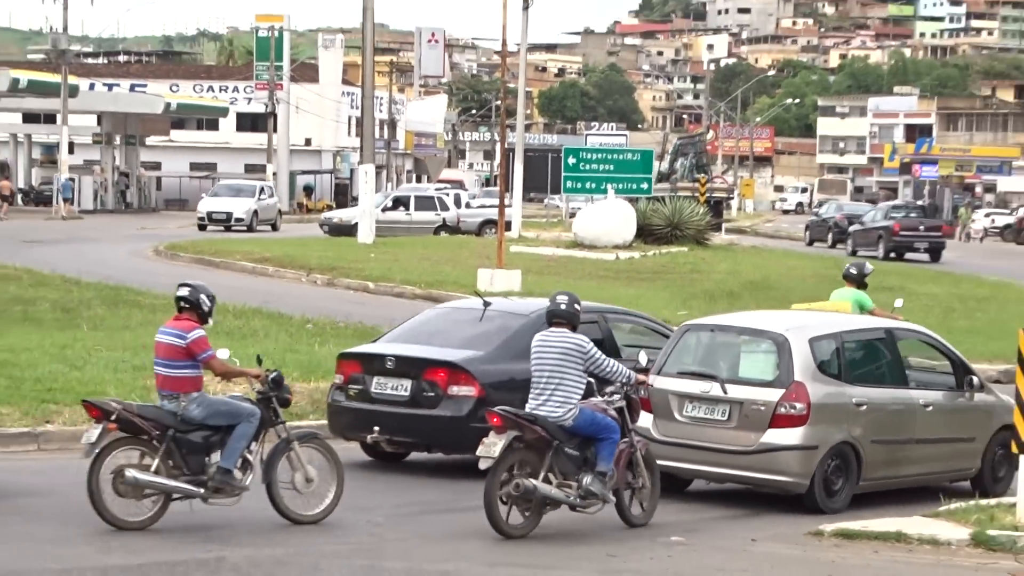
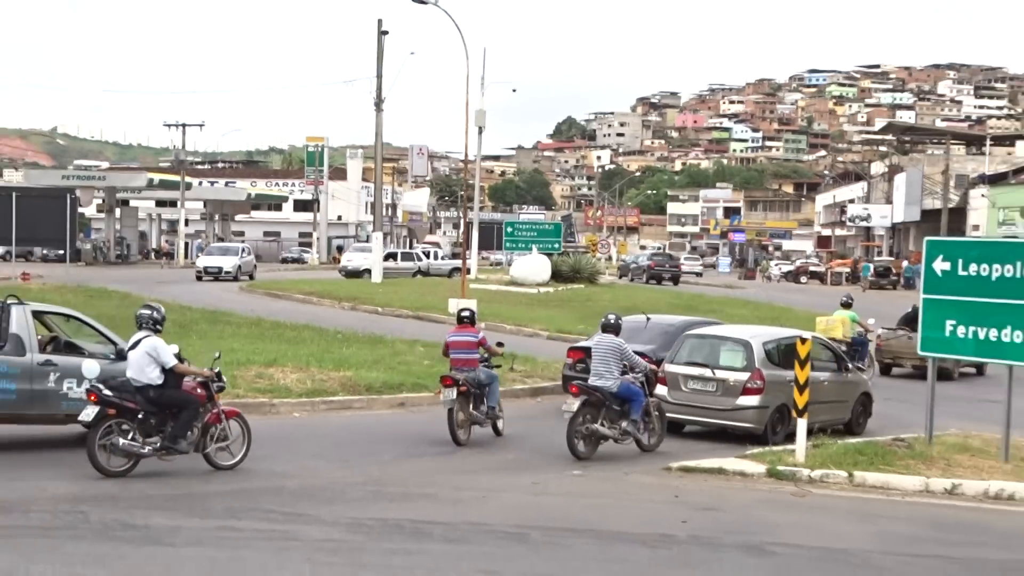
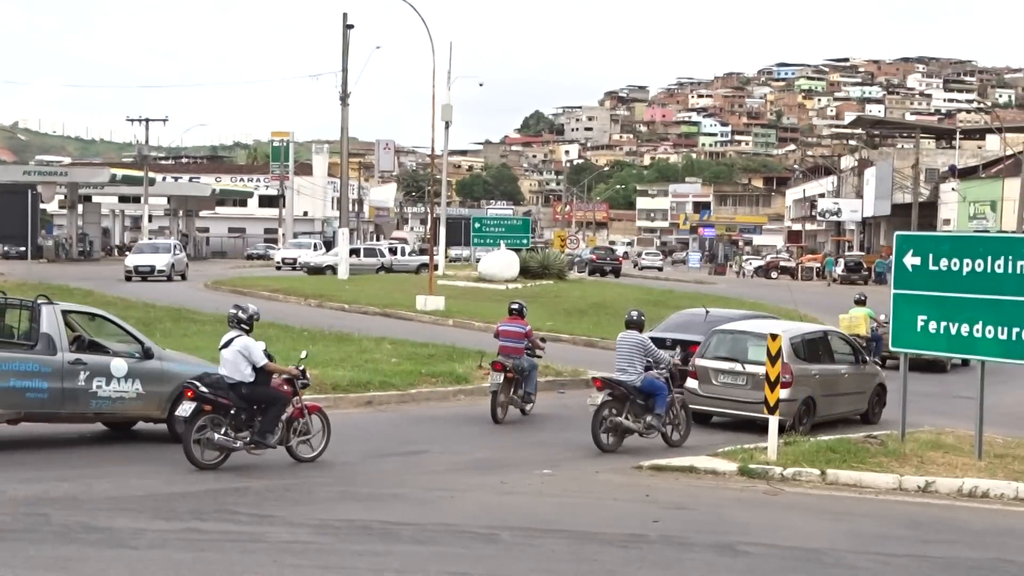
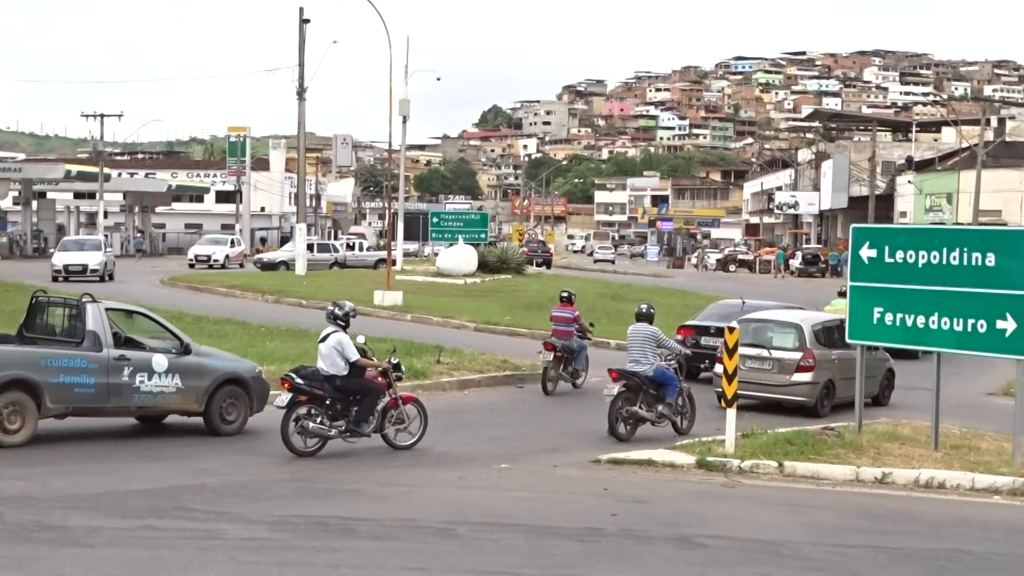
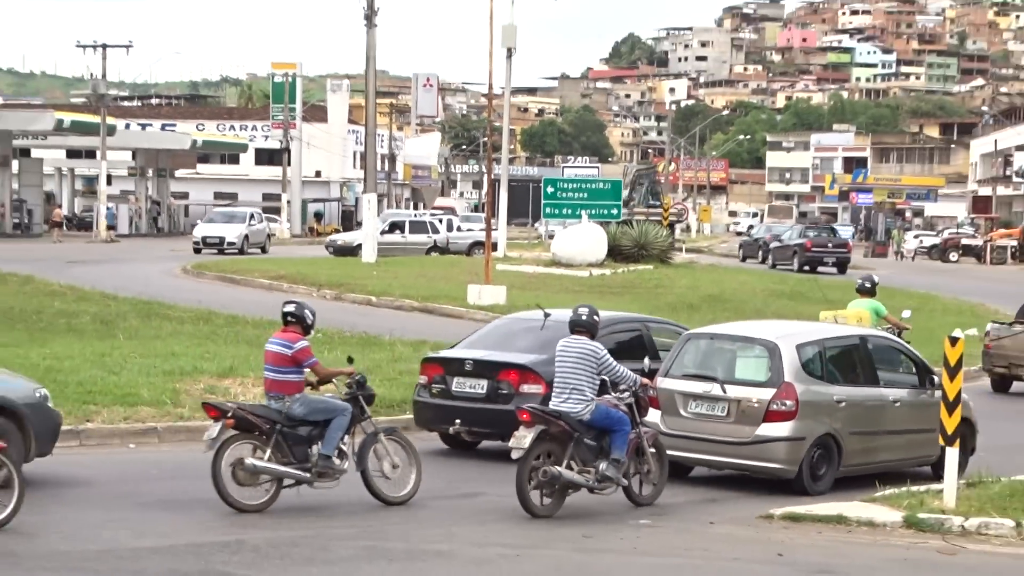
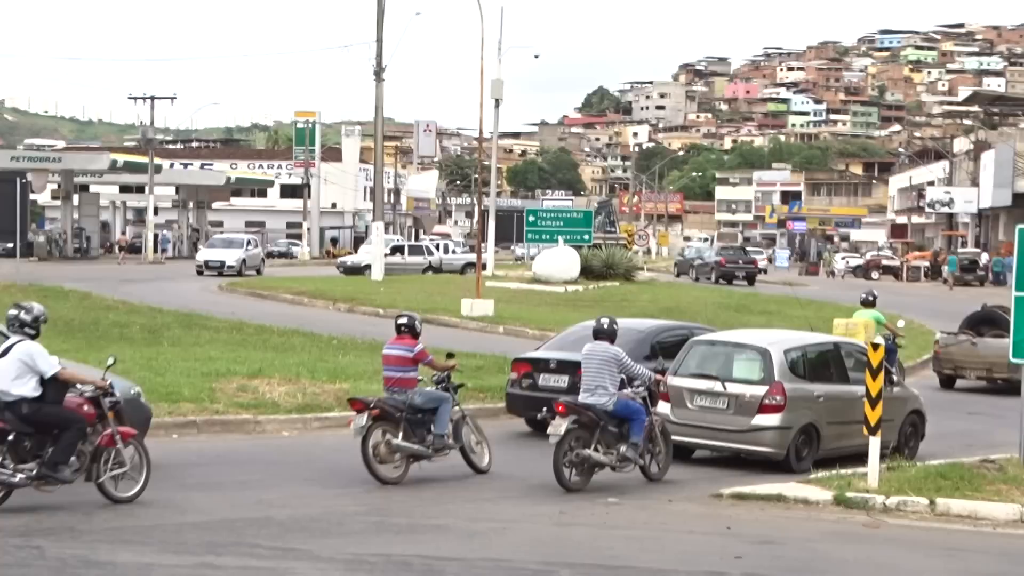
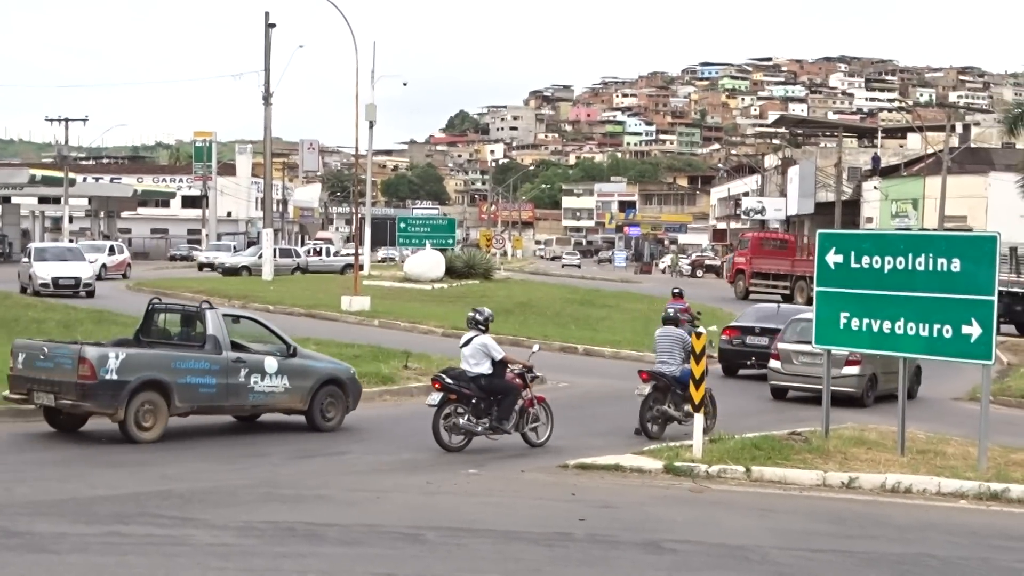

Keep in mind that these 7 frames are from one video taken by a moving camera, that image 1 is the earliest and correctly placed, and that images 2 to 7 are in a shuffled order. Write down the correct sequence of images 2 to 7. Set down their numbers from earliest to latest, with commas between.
5, 6, 2, 3, 4, 7
